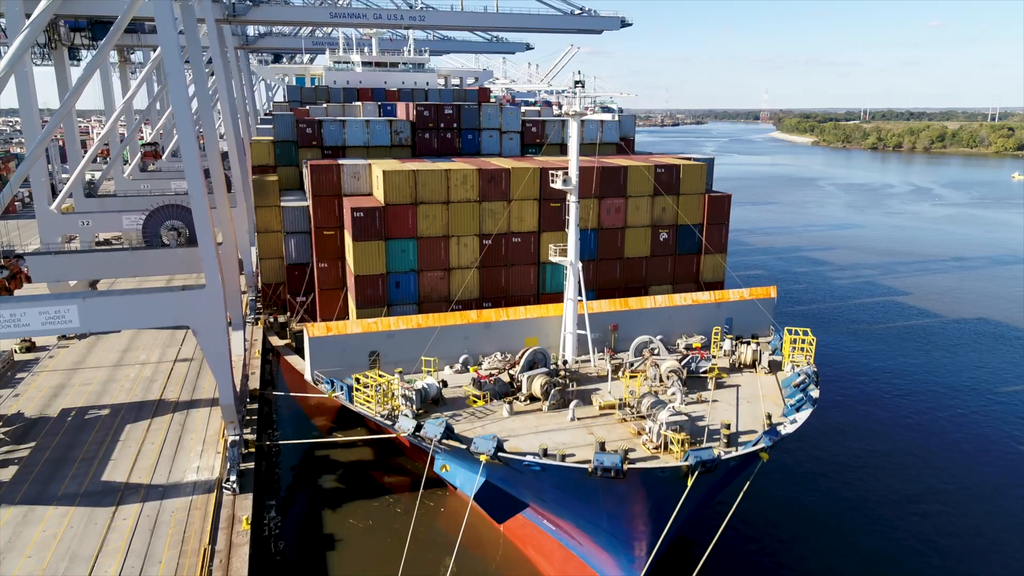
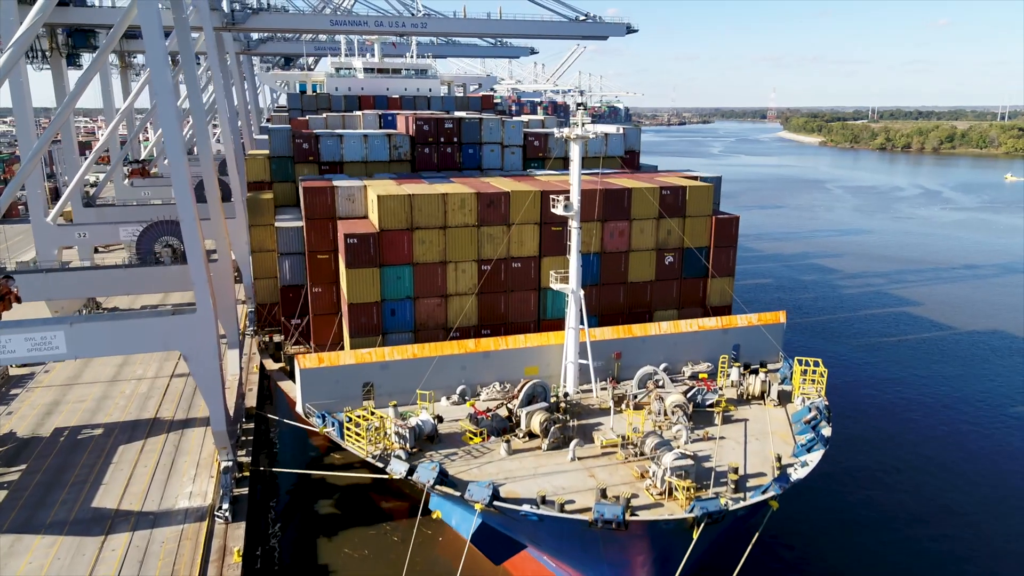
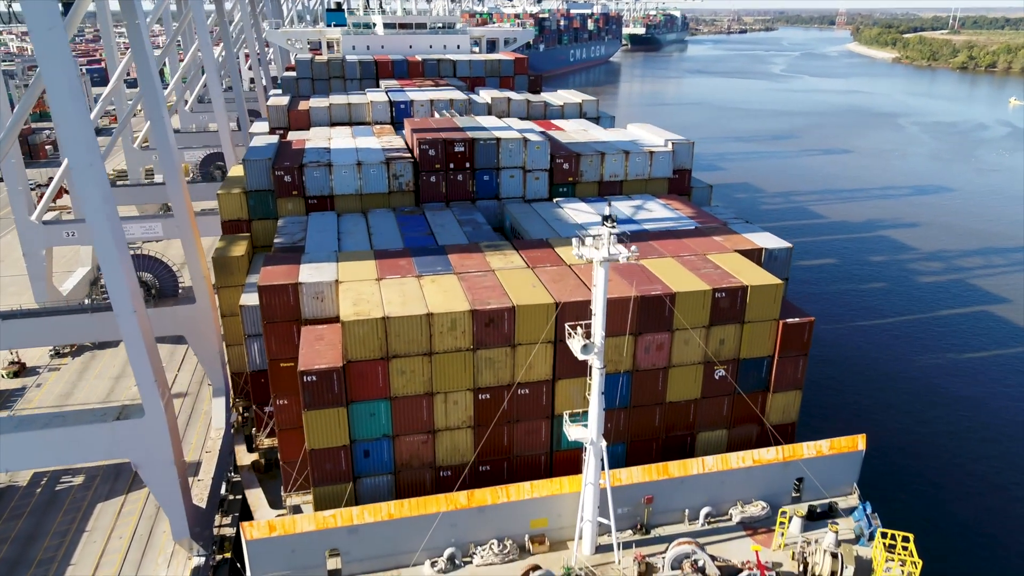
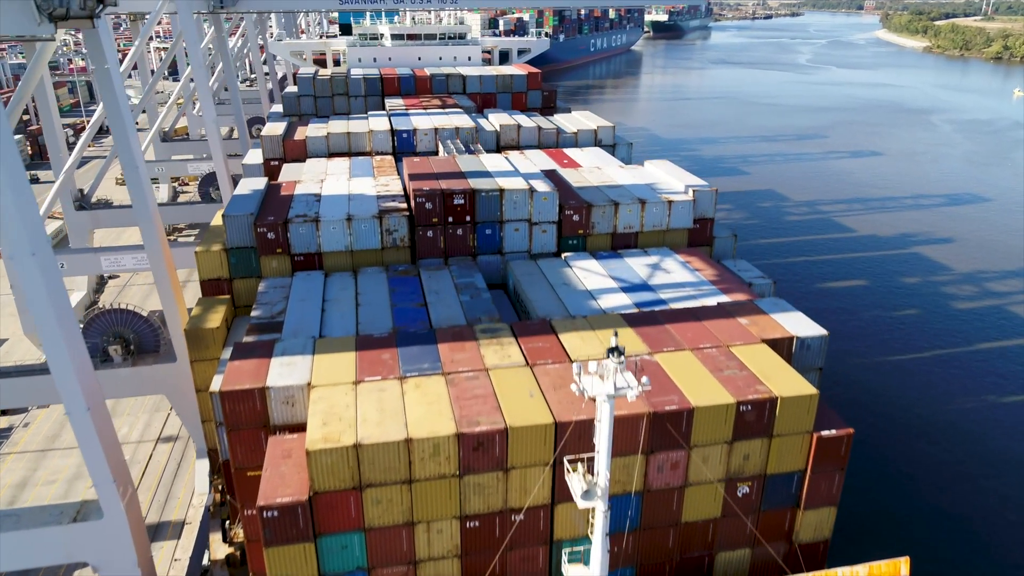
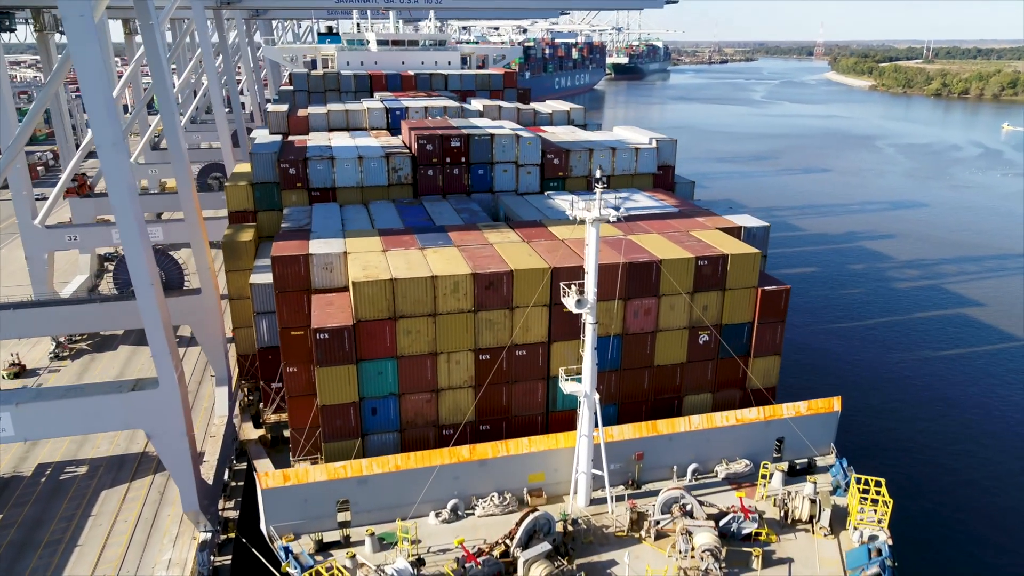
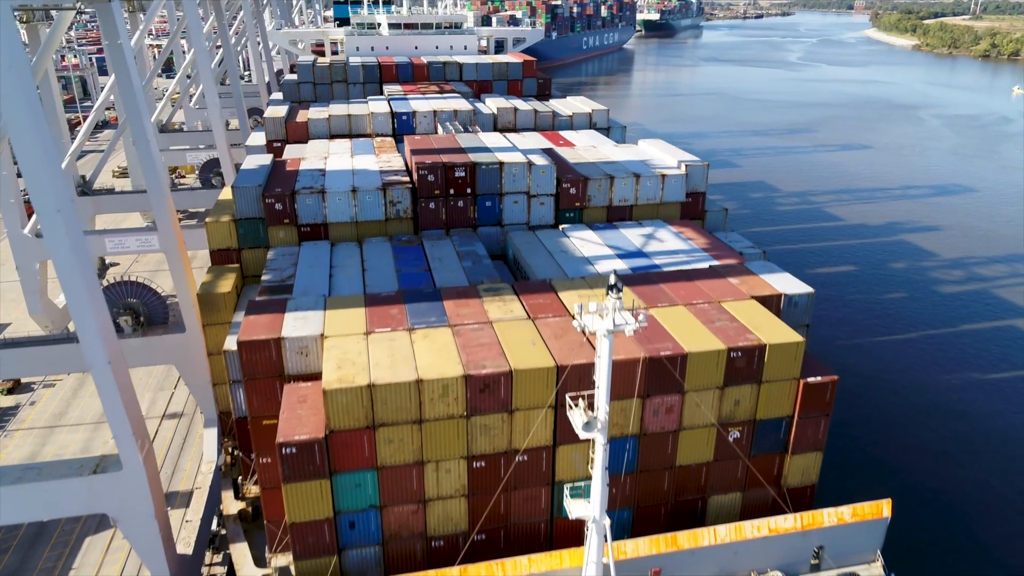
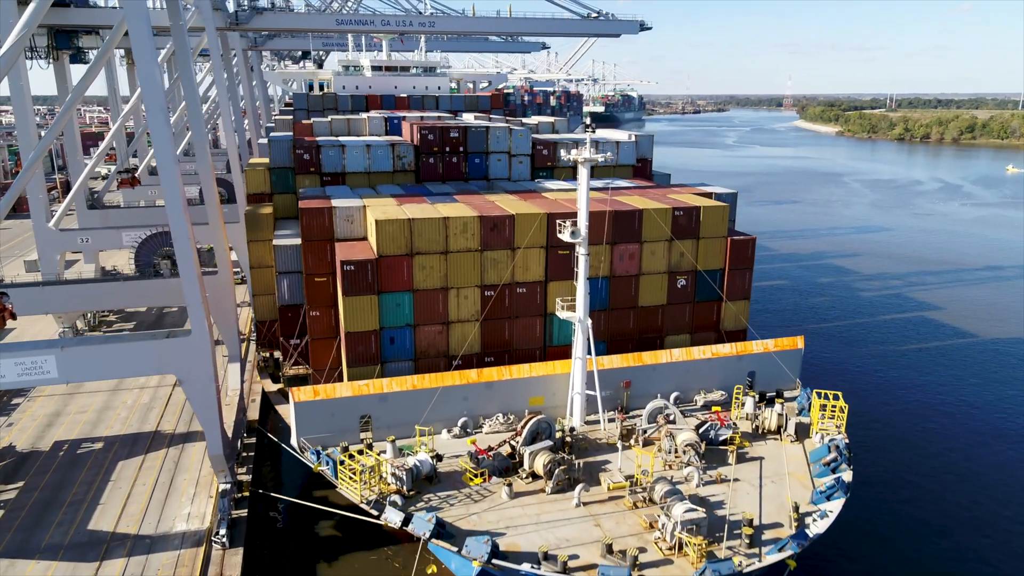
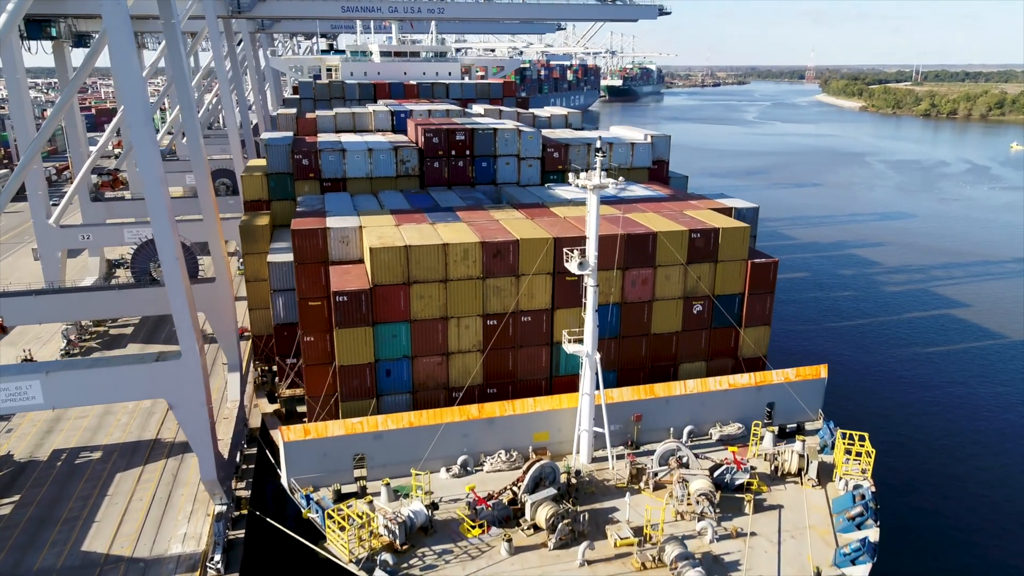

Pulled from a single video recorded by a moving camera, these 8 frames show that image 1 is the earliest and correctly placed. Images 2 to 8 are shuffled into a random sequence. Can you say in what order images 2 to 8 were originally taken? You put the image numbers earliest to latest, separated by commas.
2, 7, 8, 5, 3, 6, 4
